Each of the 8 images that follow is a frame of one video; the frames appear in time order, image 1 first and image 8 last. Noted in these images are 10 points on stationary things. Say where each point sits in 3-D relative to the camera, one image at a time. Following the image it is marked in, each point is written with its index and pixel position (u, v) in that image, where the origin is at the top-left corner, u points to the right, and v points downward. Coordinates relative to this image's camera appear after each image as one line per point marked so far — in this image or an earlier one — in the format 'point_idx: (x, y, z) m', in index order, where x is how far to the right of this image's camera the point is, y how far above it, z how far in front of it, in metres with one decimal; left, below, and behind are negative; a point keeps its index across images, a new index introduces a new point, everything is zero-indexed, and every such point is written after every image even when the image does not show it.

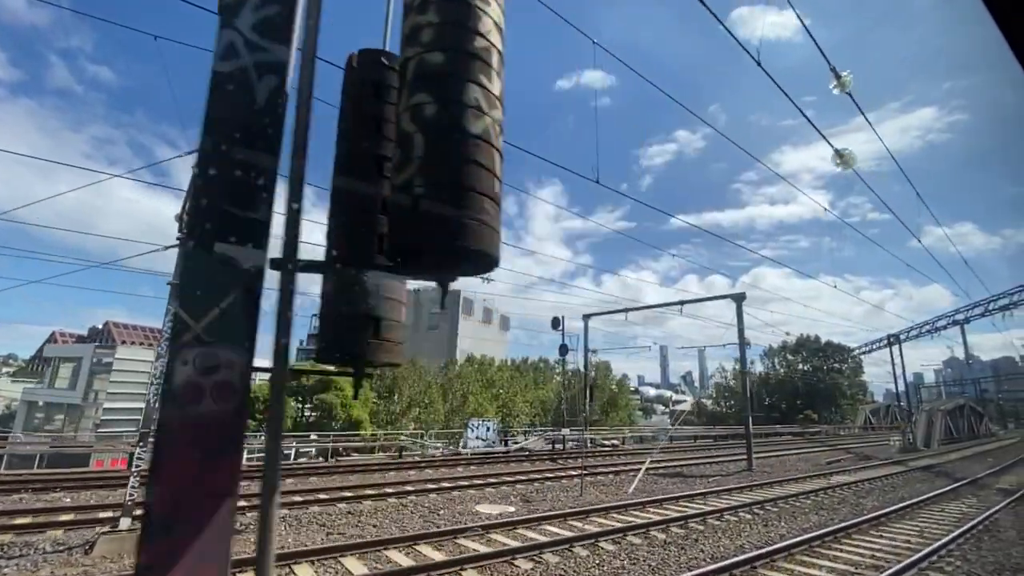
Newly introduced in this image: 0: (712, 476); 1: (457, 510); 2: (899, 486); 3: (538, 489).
0: (+6.6, -6.1, +17.2) m
1: (-1.2, -4.6, +10.8) m
2: (+11.4, -5.8, +15.5) m
3: (+0.6, -5.1, +13.4) m
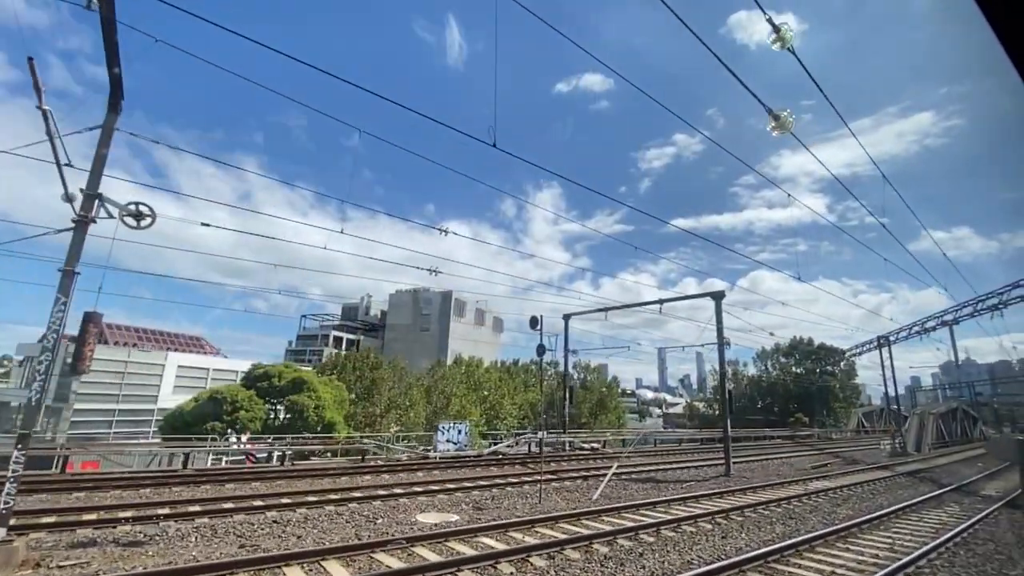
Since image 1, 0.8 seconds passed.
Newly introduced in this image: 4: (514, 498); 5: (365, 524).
0: (+5.5, -6.0, +16.5) m
1: (-2.3, -4.4, +10.0) m
2: (+10.3, -5.7, +14.7) m
3: (-0.5, -5.0, +12.6) m
4: (0.0, -5.1, +12.6) m
5: (-2.7, -4.3, +9.6) m
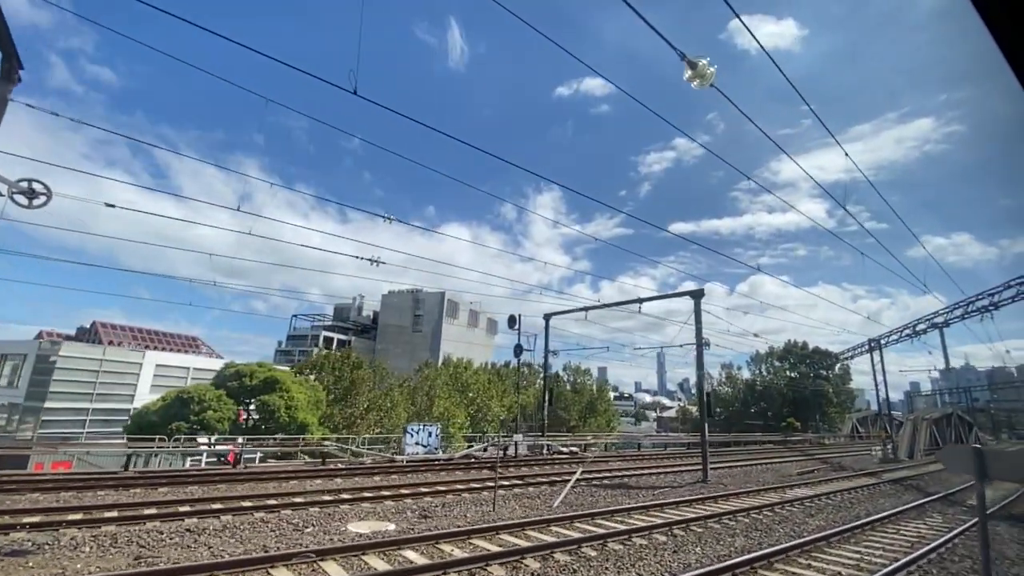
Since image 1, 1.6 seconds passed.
0: (+4.4, -5.9, +15.7) m
1: (-3.3, -4.2, +9.3) m
2: (+9.2, -5.6, +14.0) m
3: (-1.5, -4.8, +11.8) m
4: (-1.1, -4.9, +11.9) m
5: (-3.7, -4.1, +8.8) m
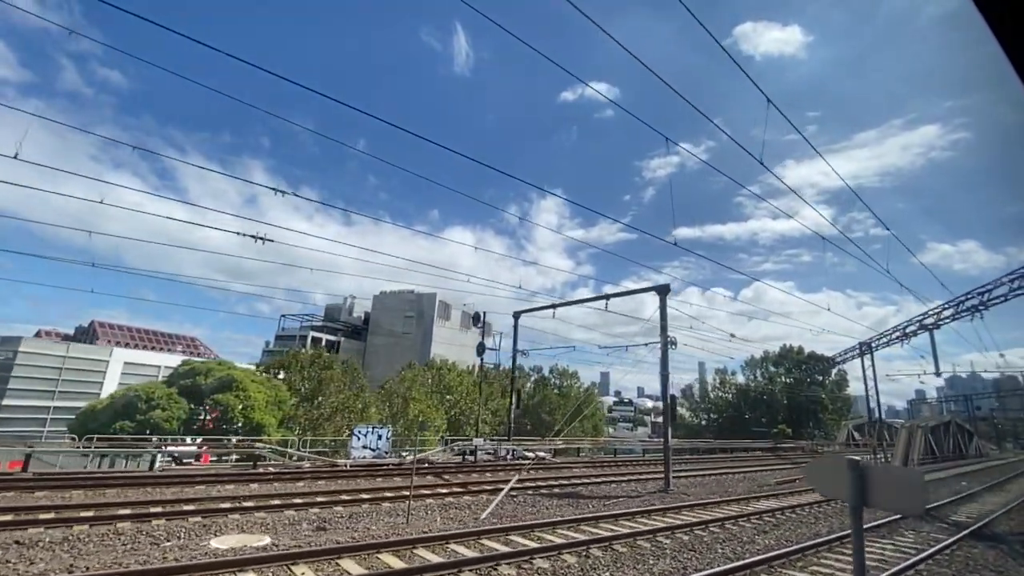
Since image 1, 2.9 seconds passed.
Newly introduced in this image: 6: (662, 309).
0: (+2.8, -5.7, +14.4) m
1: (-5.0, -3.9, +8.0) m
2: (+7.6, -5.4, +12.6) m
3: (-3.2, -4.5, +10.6) m
4: (-2.7, -4.6, +10.6) m
5: (-5.4, -3.7, +7.6) m
6: (+5.0, -0.7, +17.6) m
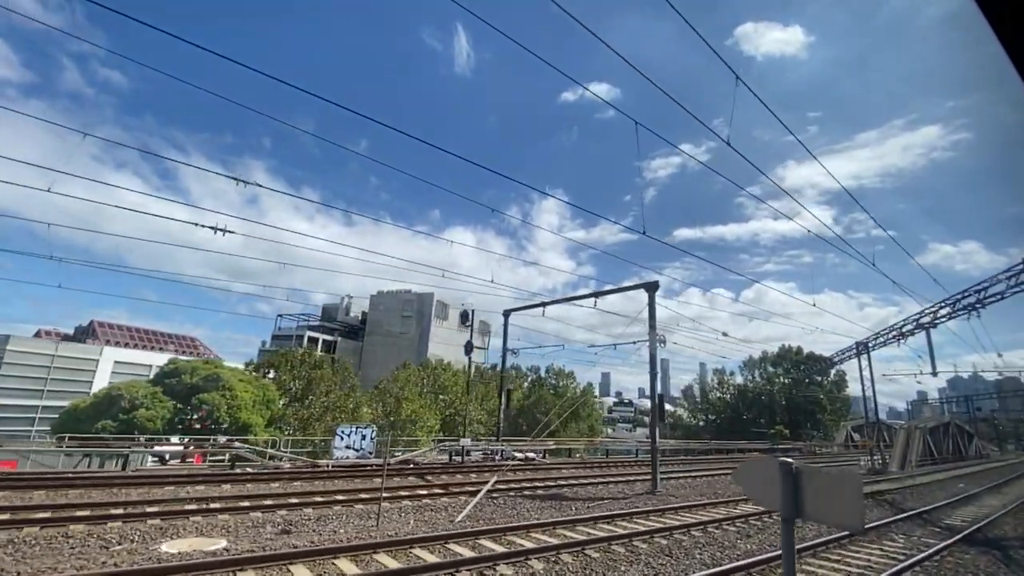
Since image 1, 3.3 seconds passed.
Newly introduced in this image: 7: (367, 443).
0: (+2.3, -5.6, +14.0) m
1: (-5.5, -3.8, +7.7) m
2: (+7.1, -5.3, +12.2) m
3: (-3.7, -4.4, +10.2) m
4: (-3.2, -4.5, +10.2) m
5: (-5.9, -3.6, +7.2) m
6: (+4.5, -0.6, +17.2) m
7: (-5.1, -5.5, +18.7) m
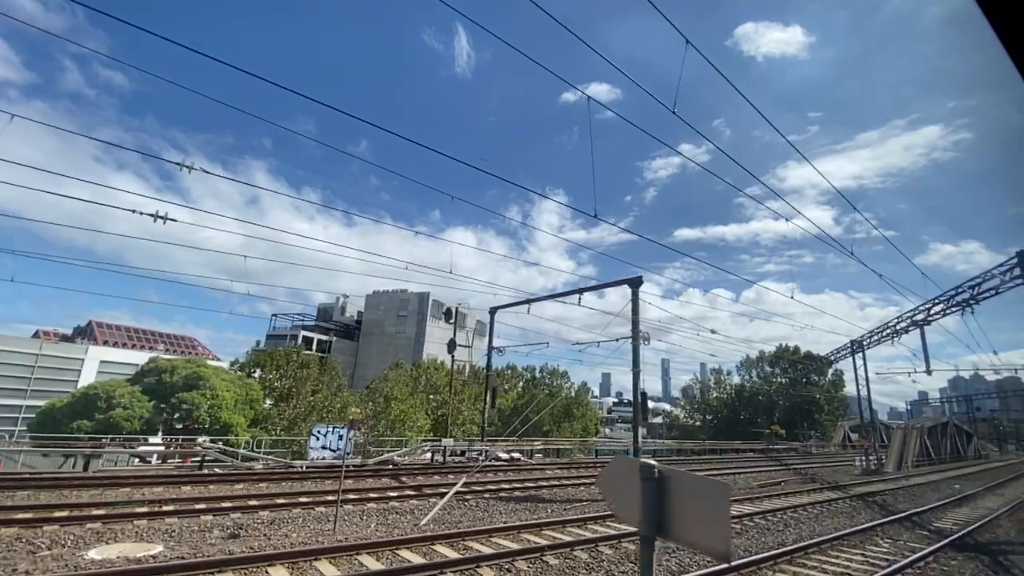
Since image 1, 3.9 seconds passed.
0: (+1.7, -5.5, +13.5) m
1: (-6.1, -3.6, +7.2) m
2: (+6.4, -5.2, +11.7) m
3: (-4.3, -4.3, +9.7) m
4: (-3.9, -4.3, +9.7) m
5: (-6.5, -3.5, +6.7) m
6: (+3.9, -0.4, +16.7) m
7: (-5.7, -5.3, +18.2) m
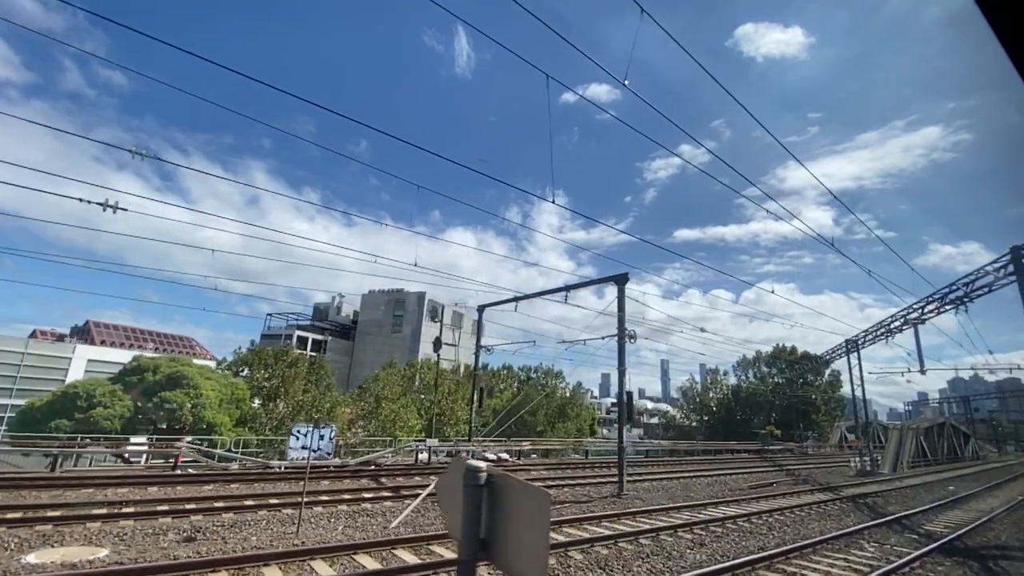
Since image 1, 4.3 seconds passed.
0: (+1.2, -5.4, +13.1) m
1: (-6.7, -3.5, +6.8) m
2: (+5.9, -5.1, +11.4) m
3: (-4.8, -4.1, +9.3) m
4: (-4.4, -4.2, +9.4) m
5: (-7.1, -3.4, +6.4) m
6: (+3.3, -0.3, +16.3) m
7: (-6.3, -5.2, +17.8) m
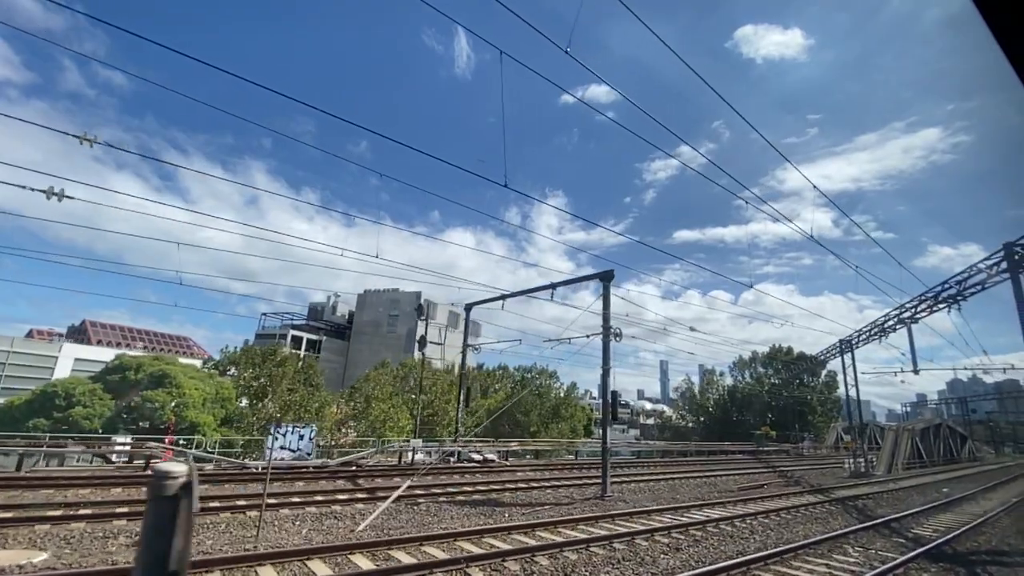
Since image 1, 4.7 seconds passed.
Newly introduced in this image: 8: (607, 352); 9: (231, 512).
0: (+0.6, -5.3, +12.8) m
1: (-7.2, -3.4, +6.4) m
2: (+5.4, -5.0, +11.0) m
3: (-5.4, -4.0, +9.0) m
4: (-4.9, -4.1, +9.0) m
5: (-7.6, -3.2, +6.0) m
6: (+2.8, -0.3, +16.0) m
7: (-6.8, -5.1, +17.4) m
8: (+2.7, -1.8, +15.1) m
9: (-5.3, -4.2, +9.9) m
